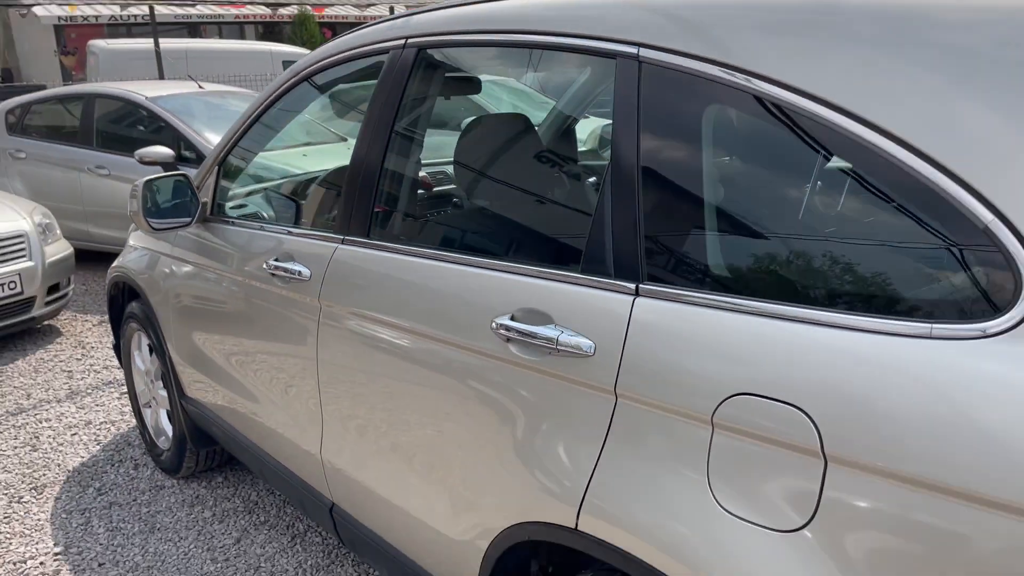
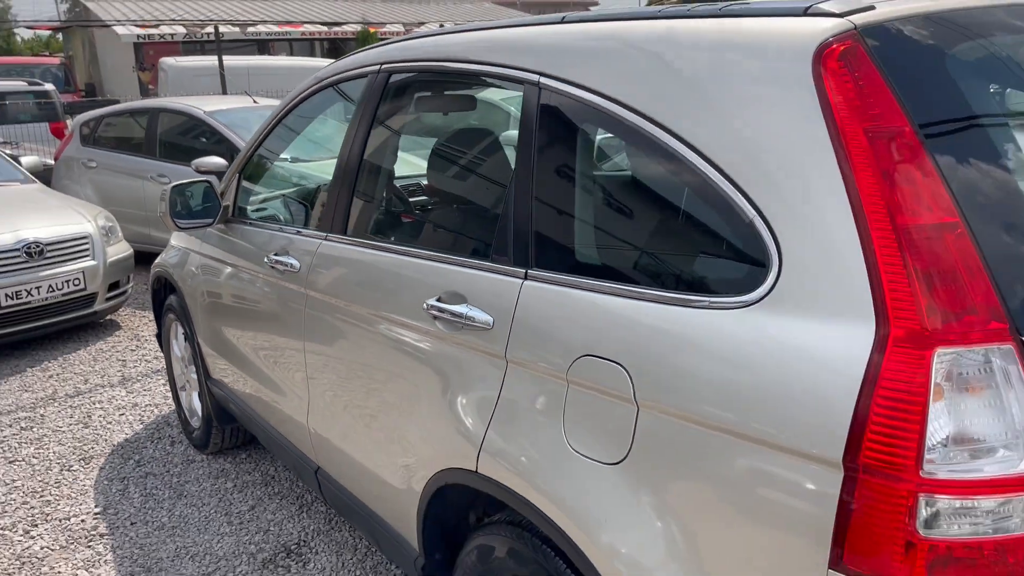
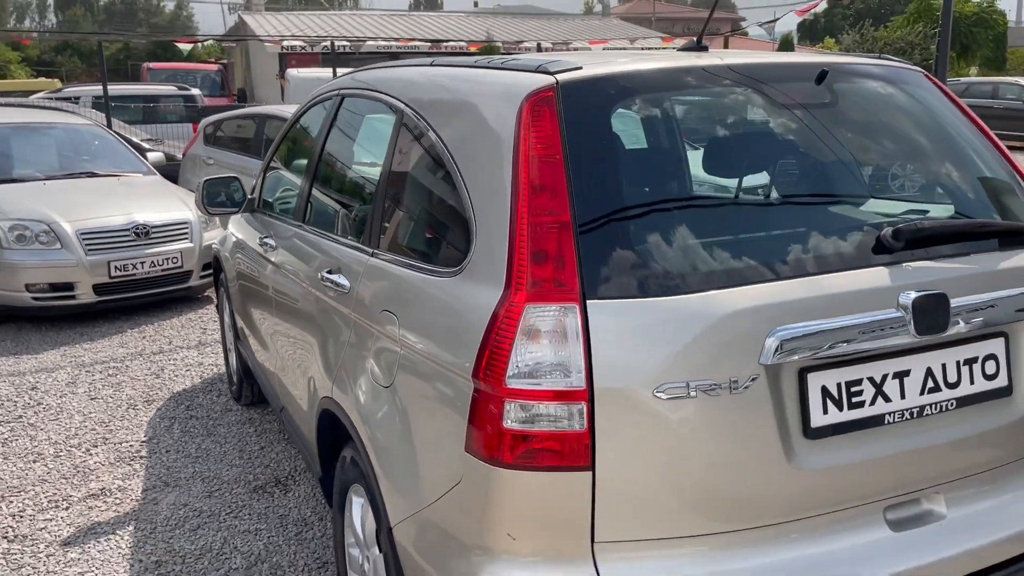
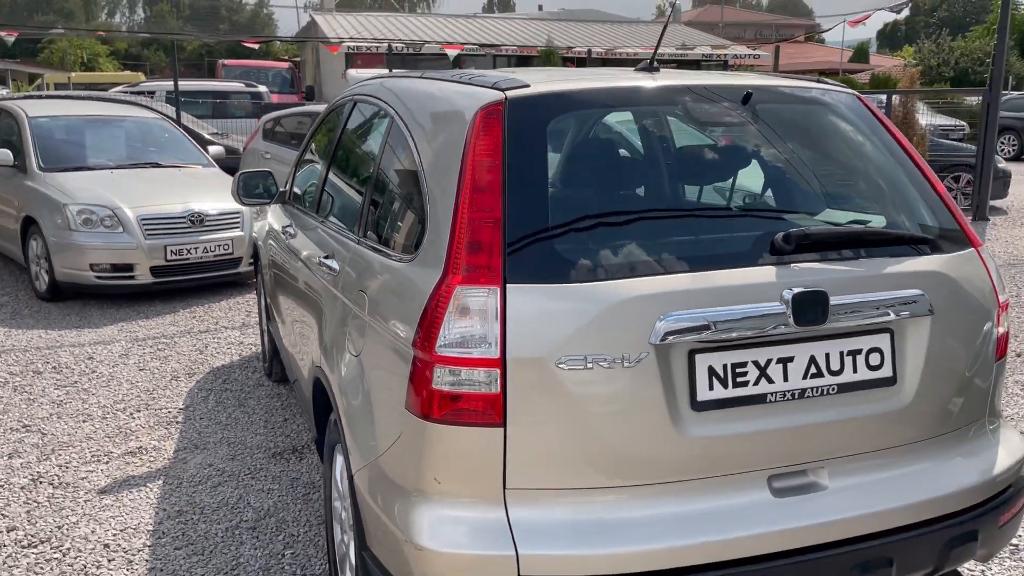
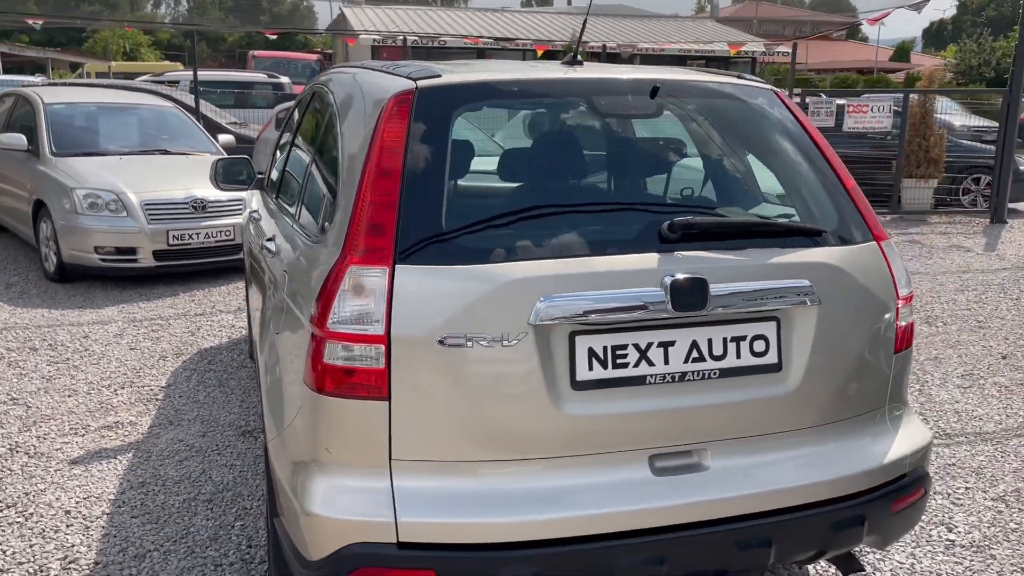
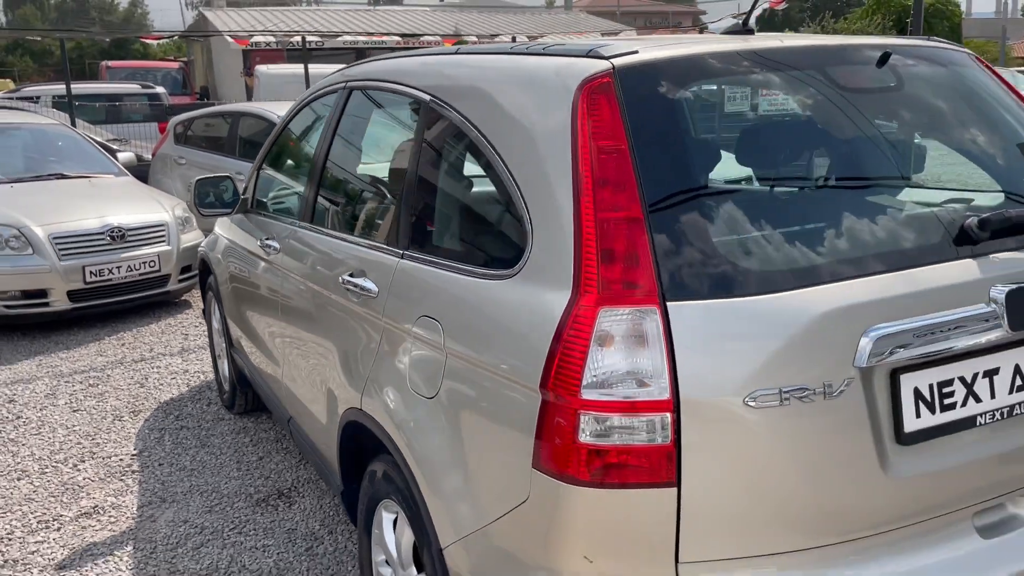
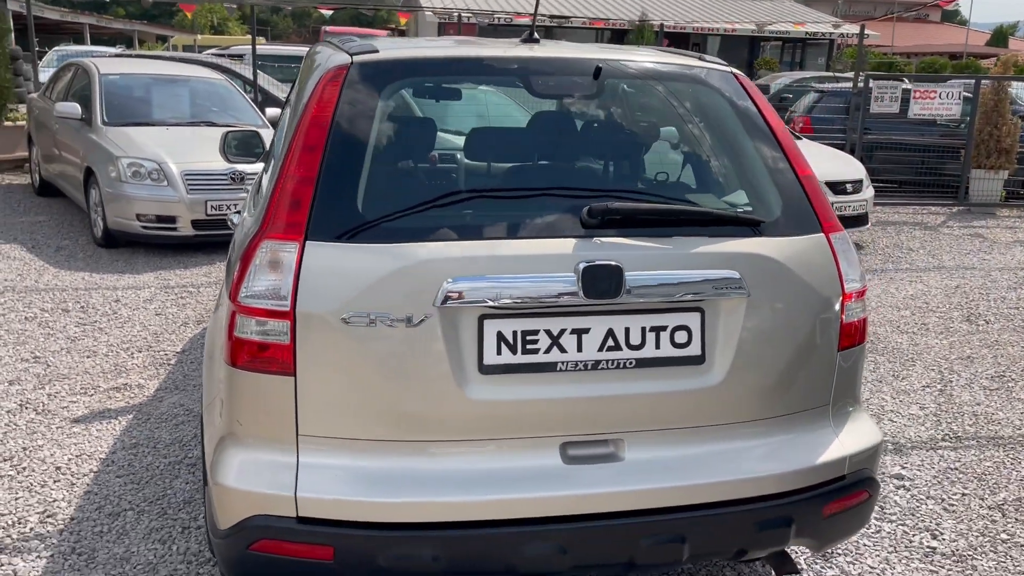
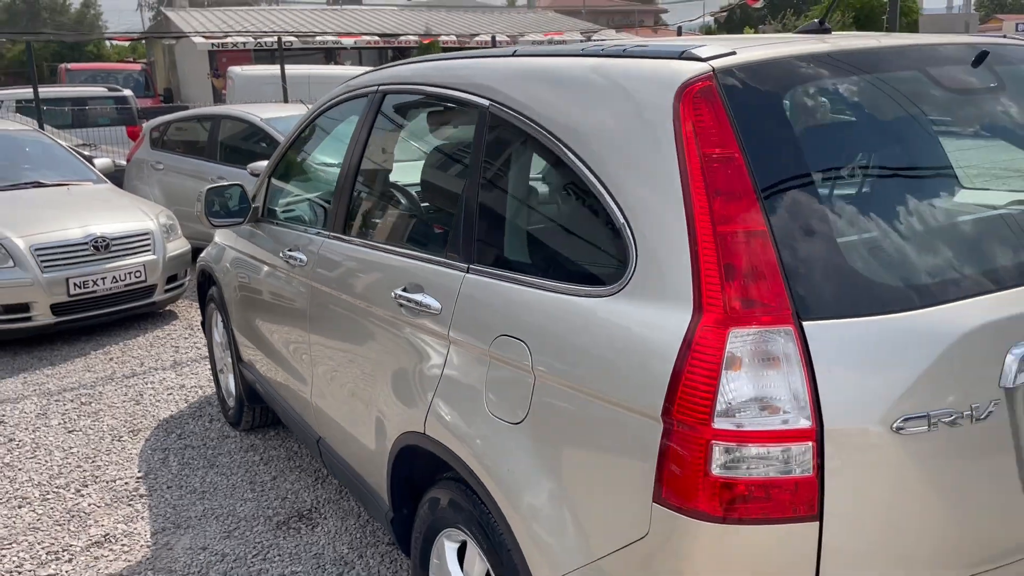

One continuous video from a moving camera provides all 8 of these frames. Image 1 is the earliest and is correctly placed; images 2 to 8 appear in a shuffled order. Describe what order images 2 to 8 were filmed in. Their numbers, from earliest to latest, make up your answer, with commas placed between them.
2, 8, 6, 3, 4, 5, 7
